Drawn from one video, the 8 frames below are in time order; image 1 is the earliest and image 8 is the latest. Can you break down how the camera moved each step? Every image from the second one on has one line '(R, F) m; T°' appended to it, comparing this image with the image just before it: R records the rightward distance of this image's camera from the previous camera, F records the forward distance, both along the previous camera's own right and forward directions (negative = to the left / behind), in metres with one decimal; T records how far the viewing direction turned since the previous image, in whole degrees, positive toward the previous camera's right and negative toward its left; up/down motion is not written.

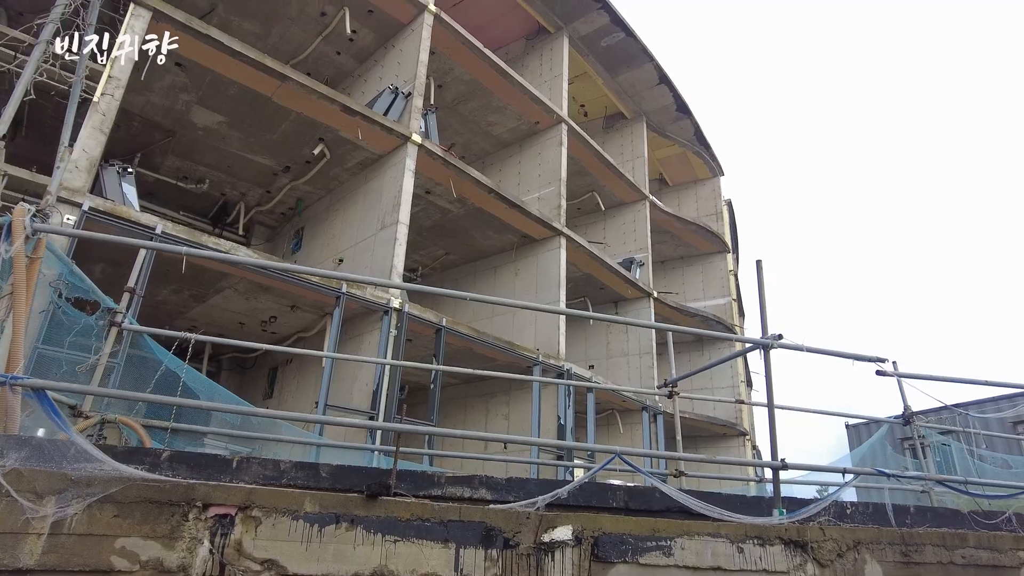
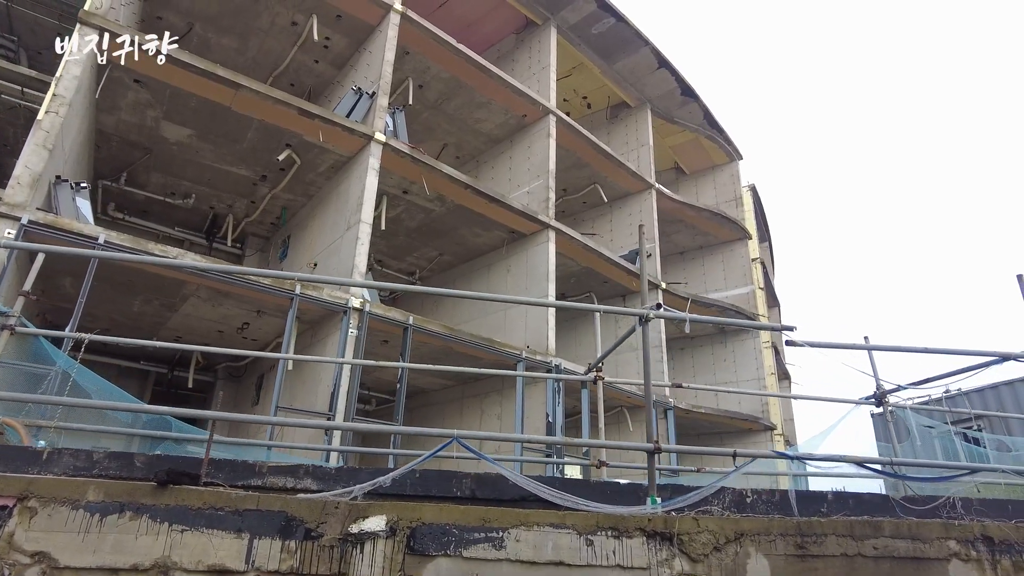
(+1.7, +0.4) m; -6°
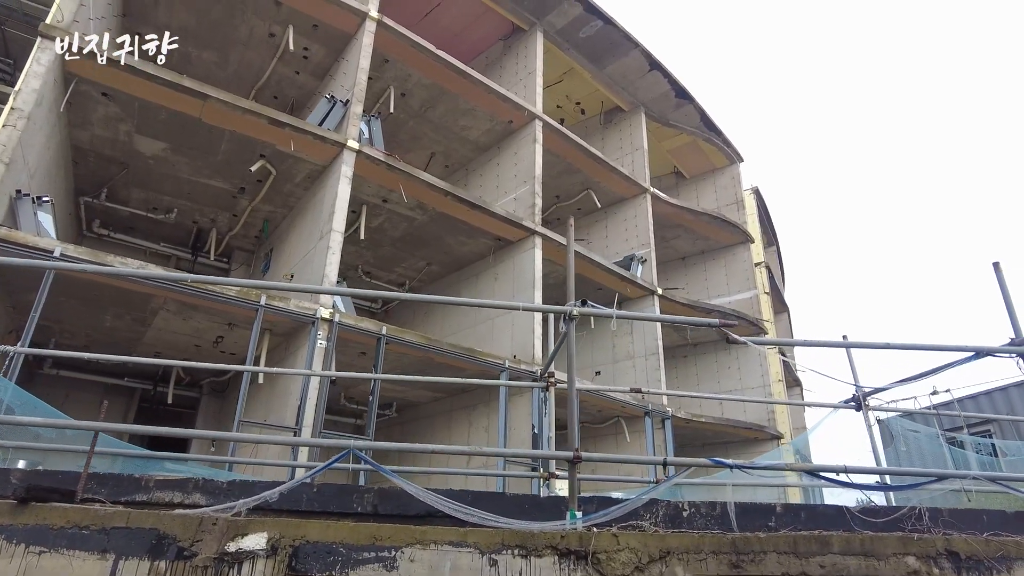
(+0.8, +0.4) m; -2°
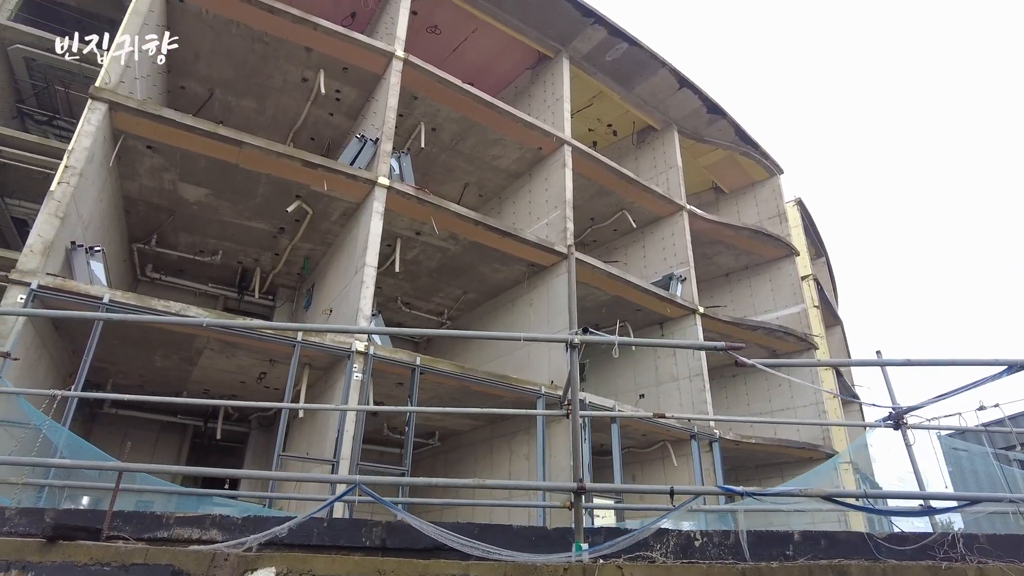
(+0.4, 0.0) m; -4°
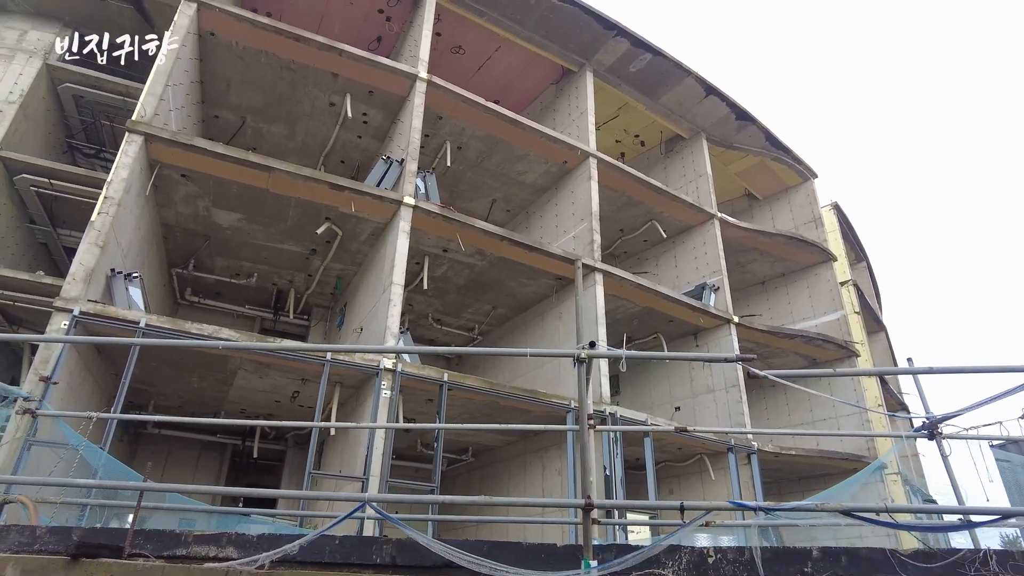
(+0.3, 0.0) m; -3°
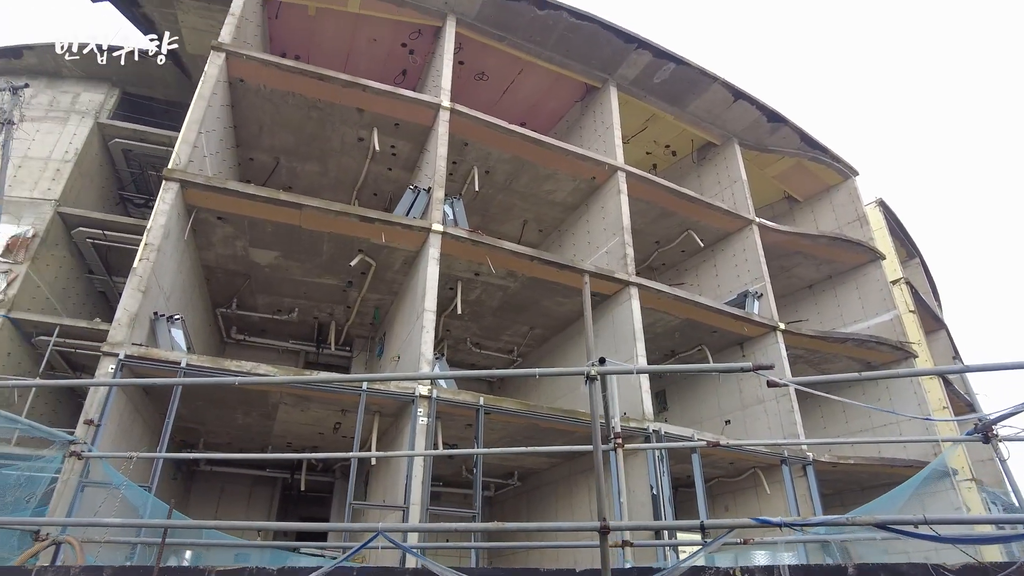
(+0.3, +0.1) m; -4°
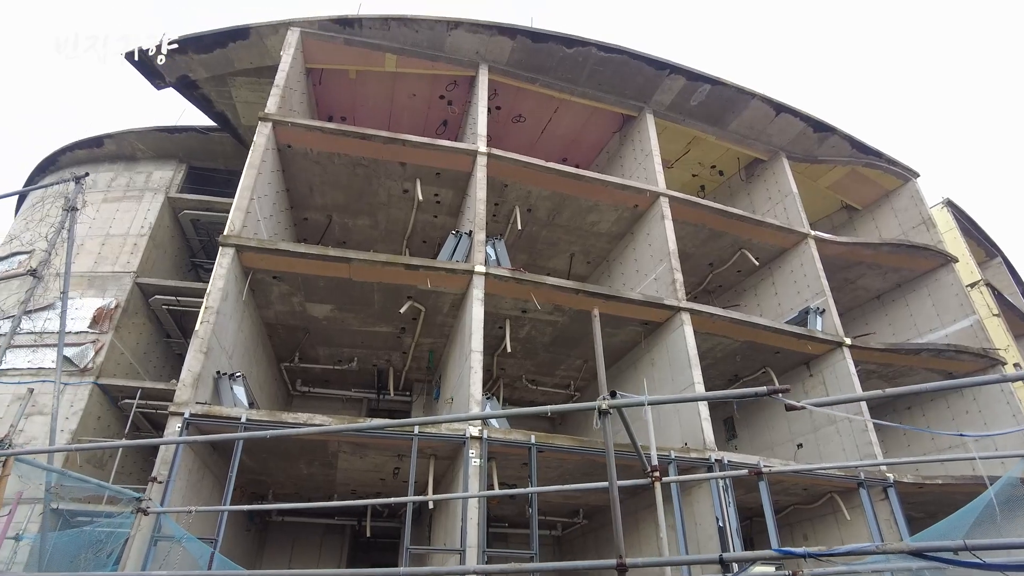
(+0.5, -0.1) m; -6°
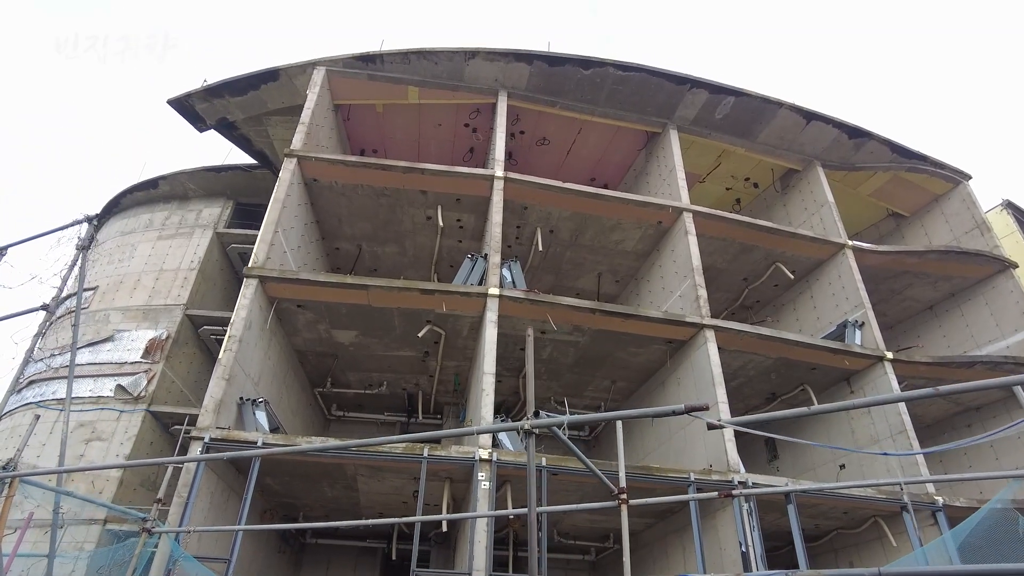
(+1.0, 0.0) m; -6°
